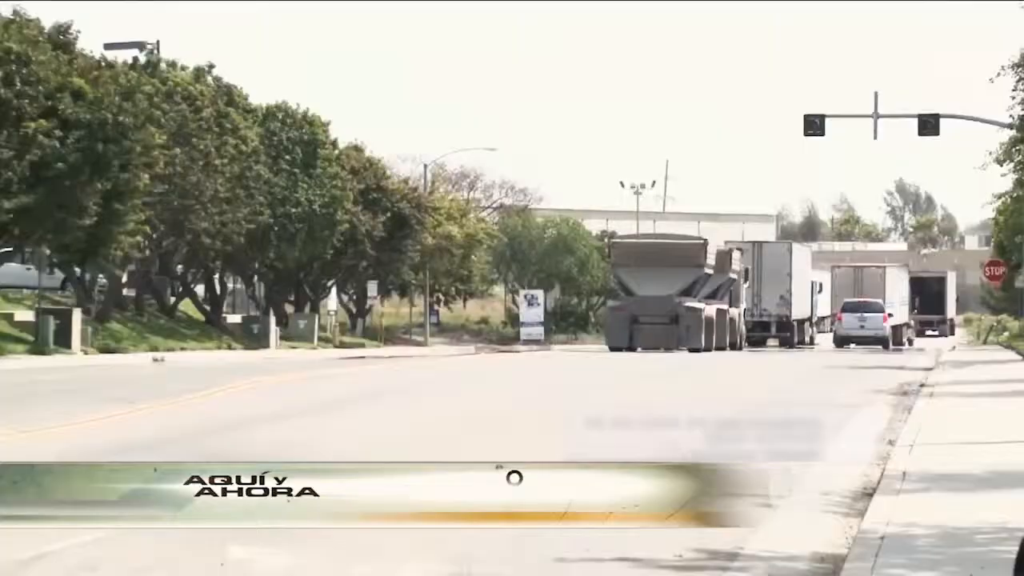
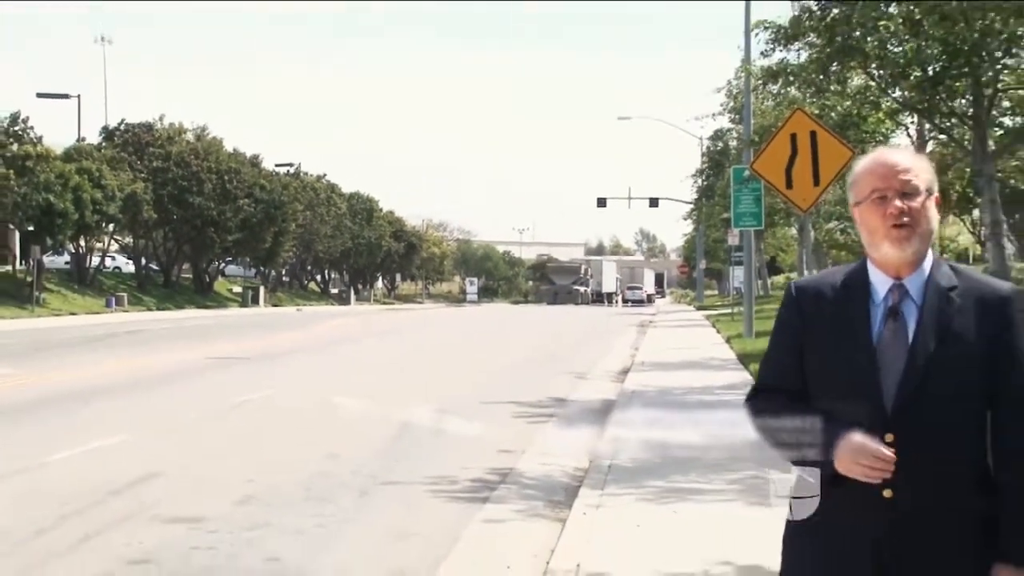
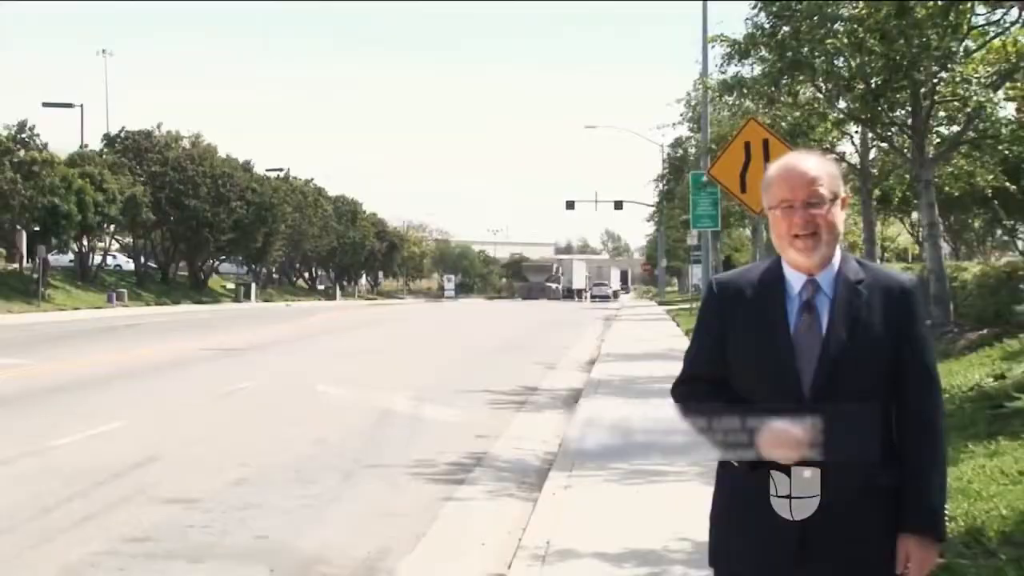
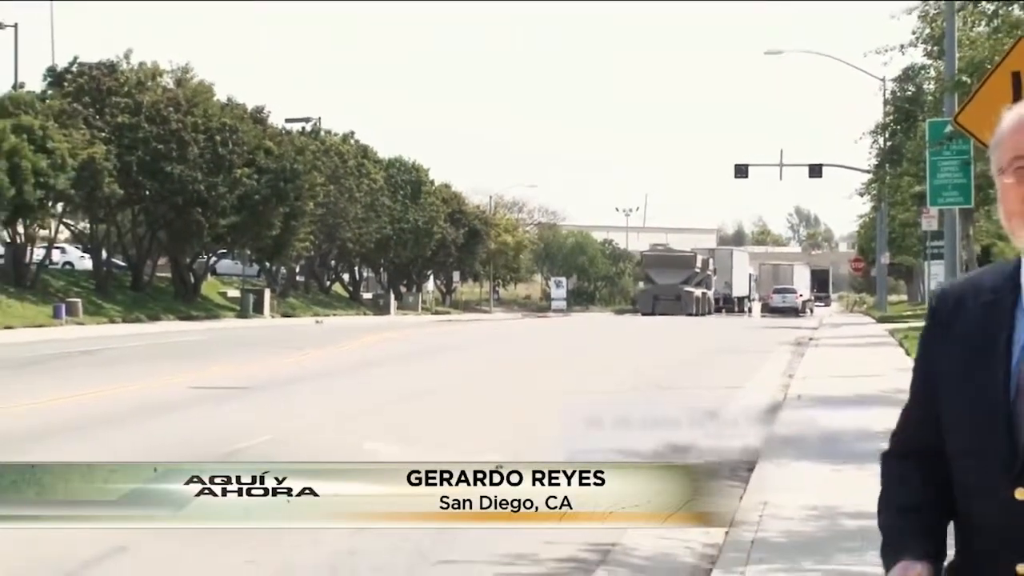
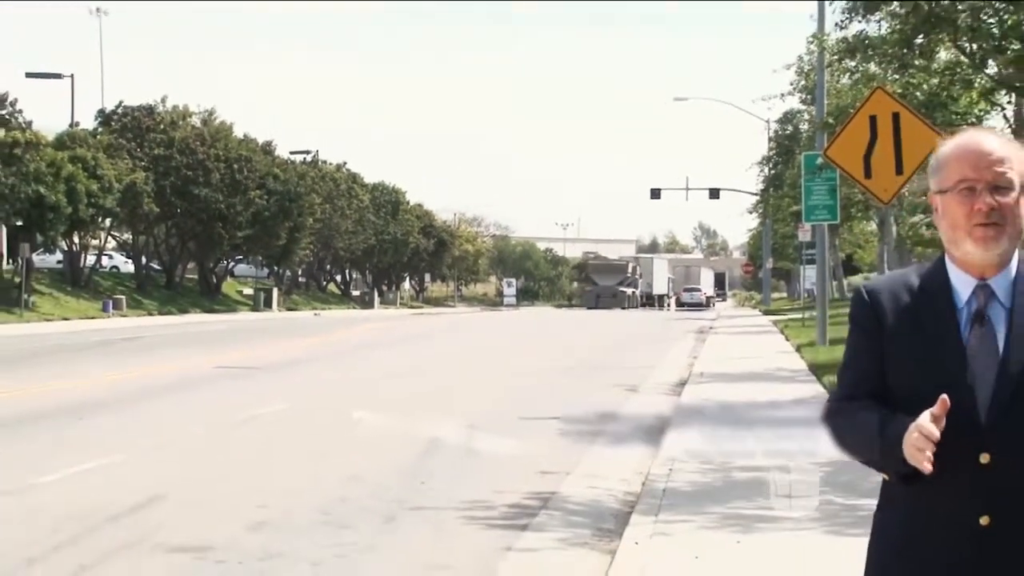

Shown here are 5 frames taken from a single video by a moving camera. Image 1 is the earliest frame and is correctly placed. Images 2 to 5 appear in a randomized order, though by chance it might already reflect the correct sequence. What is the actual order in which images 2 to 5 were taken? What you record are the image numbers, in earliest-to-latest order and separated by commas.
4, 5, 2, 3
